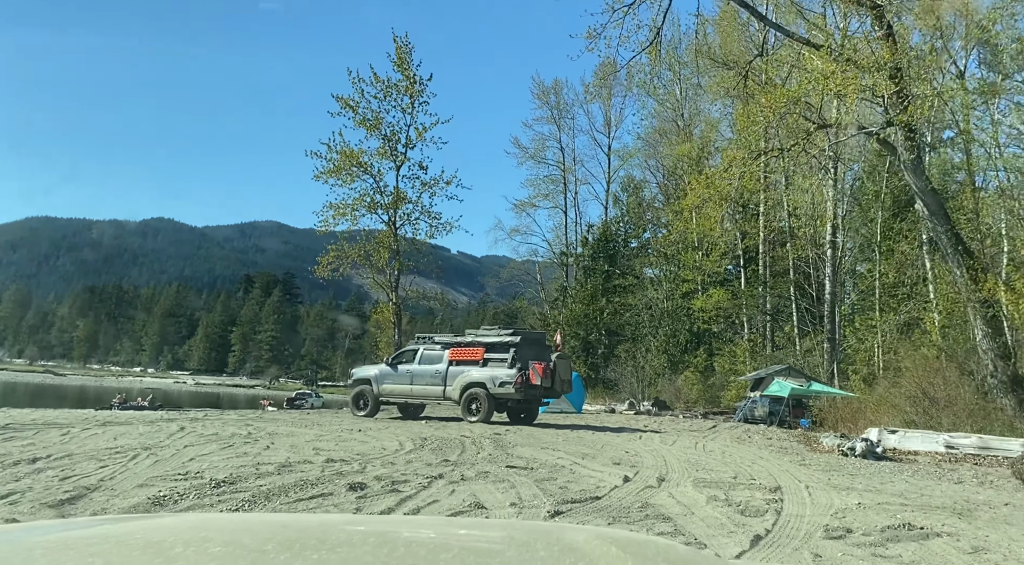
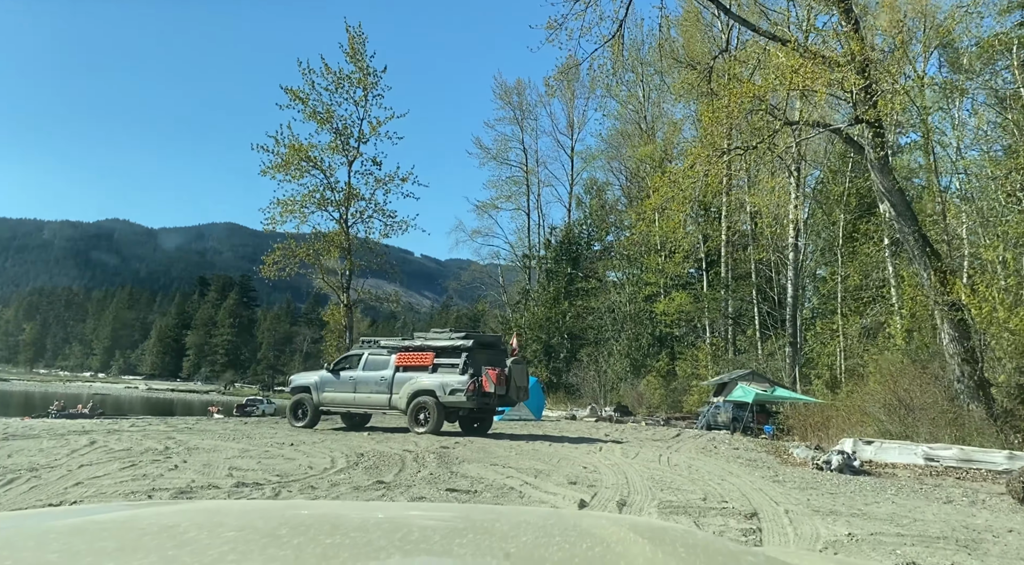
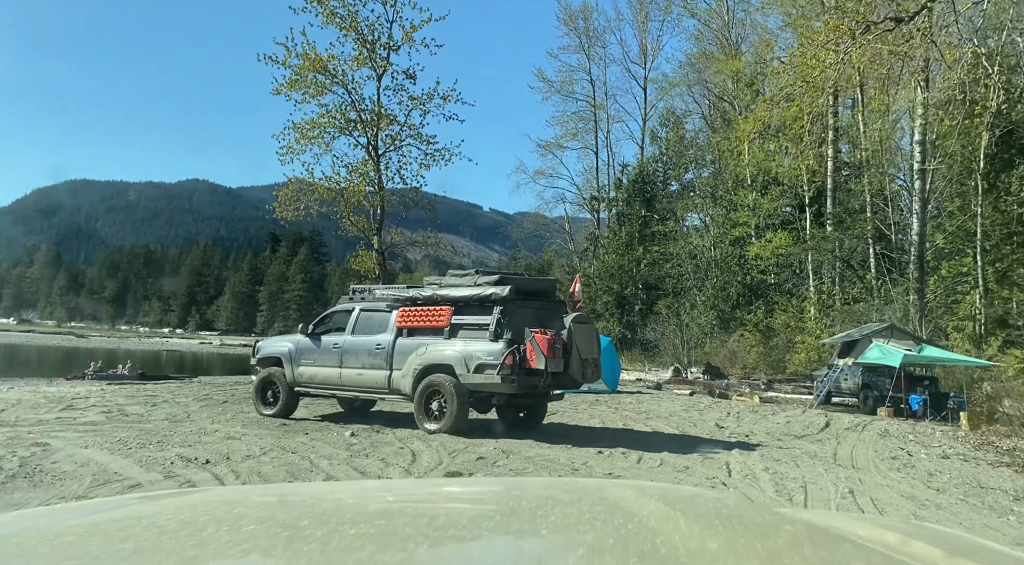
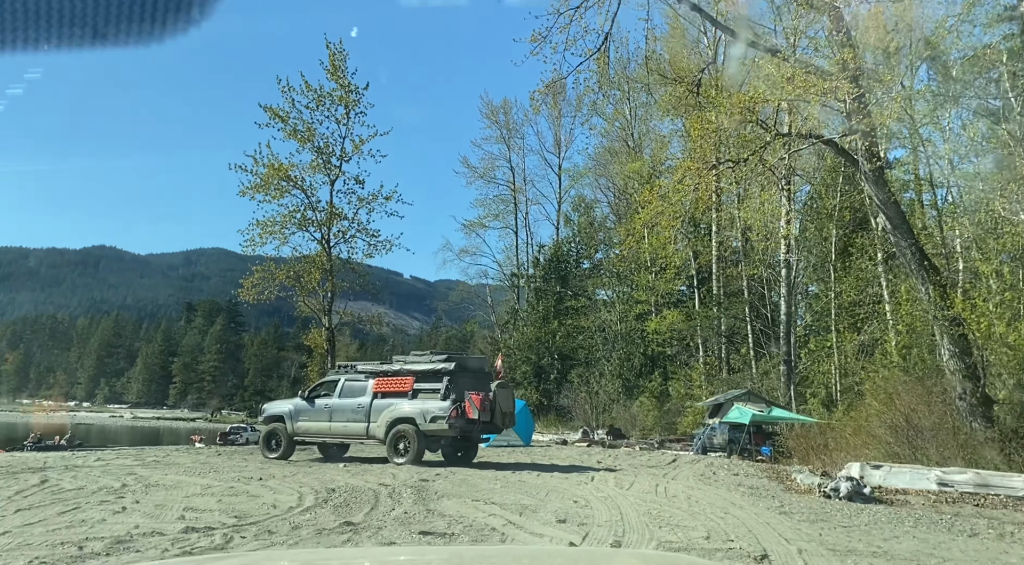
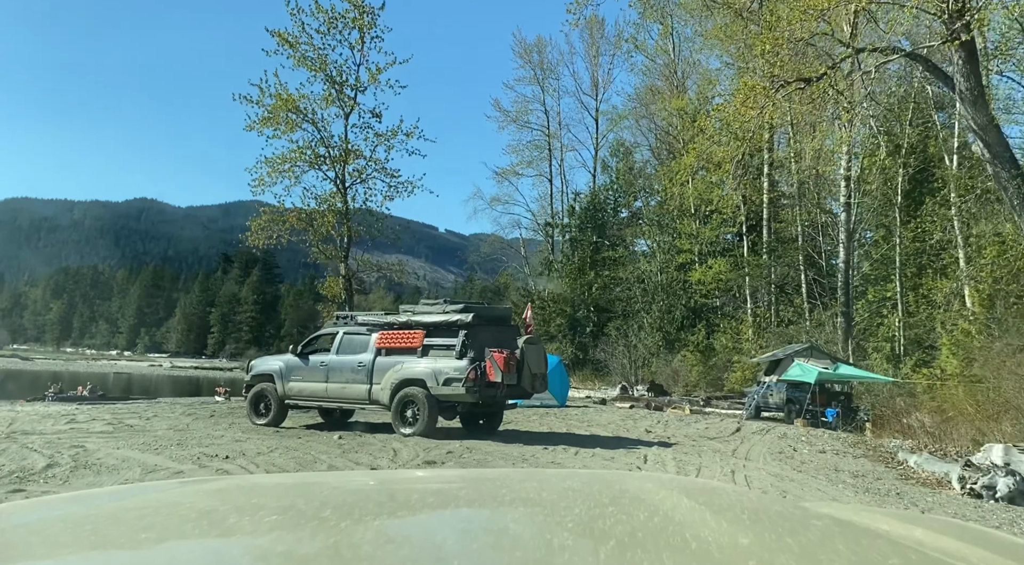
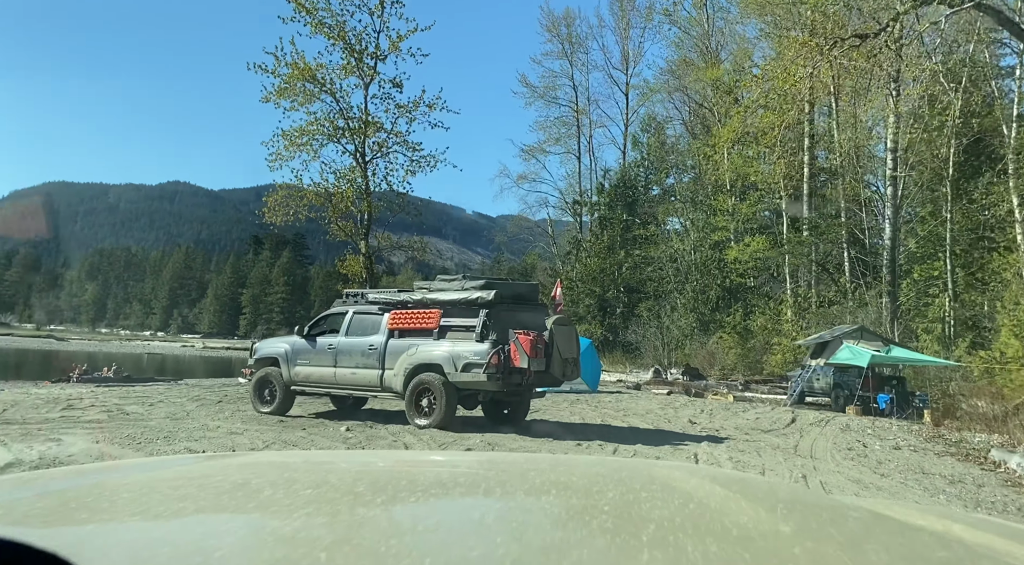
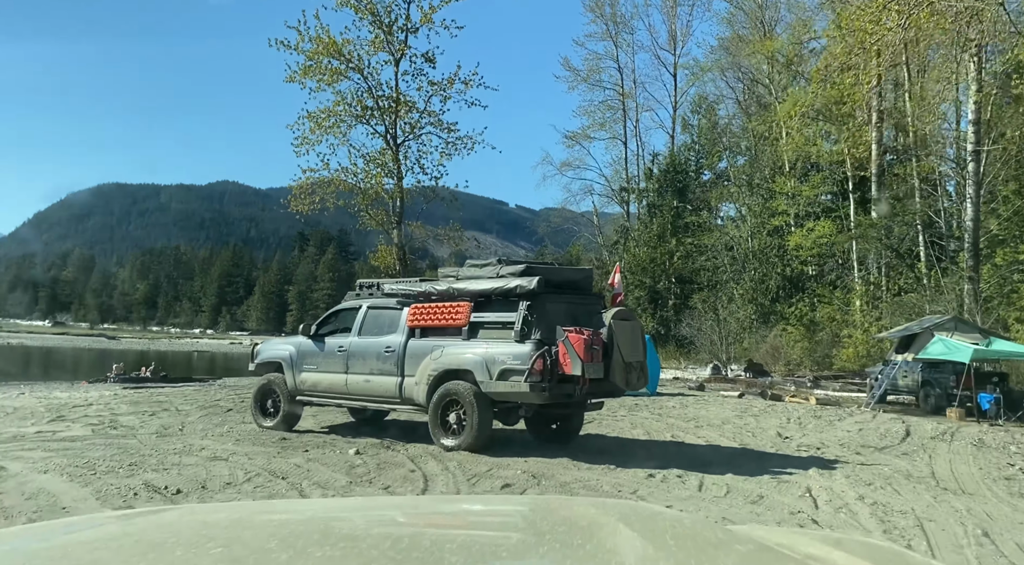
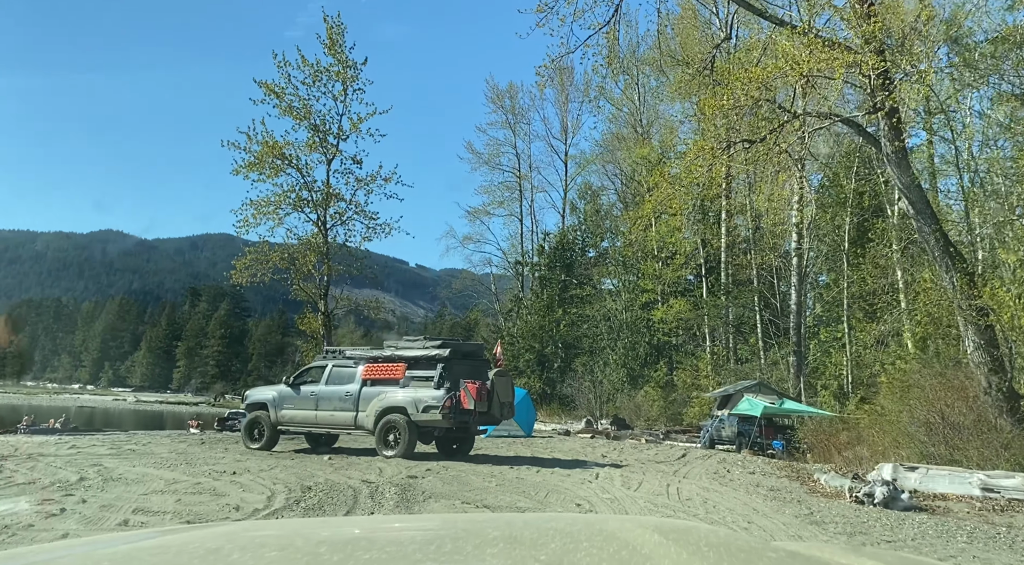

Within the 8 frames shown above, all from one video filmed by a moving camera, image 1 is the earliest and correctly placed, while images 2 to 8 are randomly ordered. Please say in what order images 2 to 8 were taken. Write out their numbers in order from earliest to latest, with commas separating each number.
2, 4, 8, 5, 6, 3, 7
